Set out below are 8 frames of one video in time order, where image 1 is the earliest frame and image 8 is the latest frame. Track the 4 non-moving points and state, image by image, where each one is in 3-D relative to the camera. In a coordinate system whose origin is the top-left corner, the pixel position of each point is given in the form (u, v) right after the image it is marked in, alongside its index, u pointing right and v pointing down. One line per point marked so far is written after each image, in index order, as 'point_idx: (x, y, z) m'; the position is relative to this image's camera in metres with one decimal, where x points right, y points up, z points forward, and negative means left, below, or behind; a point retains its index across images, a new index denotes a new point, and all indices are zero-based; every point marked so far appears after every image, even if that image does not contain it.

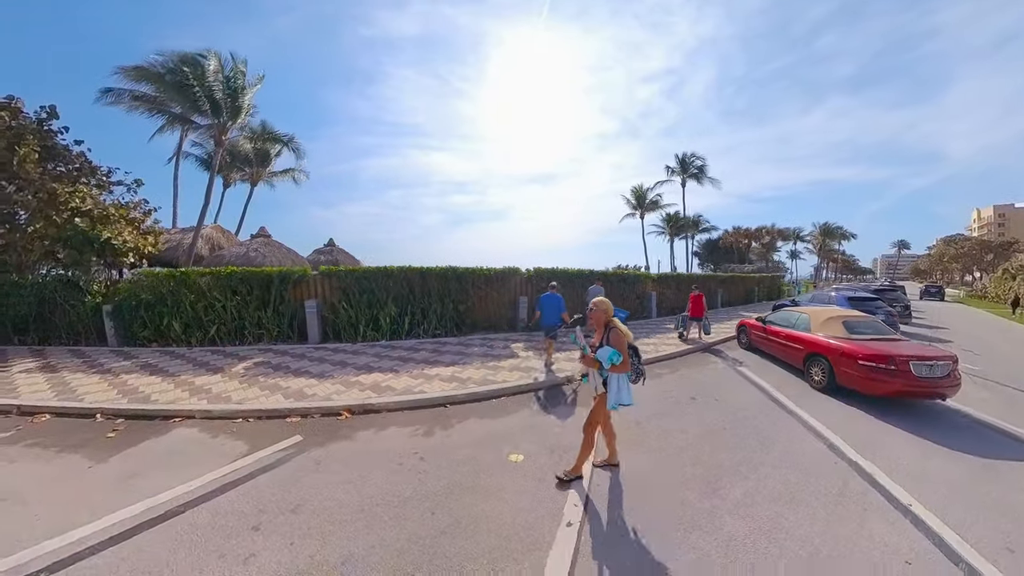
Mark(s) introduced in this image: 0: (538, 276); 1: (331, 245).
0: (+0.9, +0.3, +8.5) m
1: (-10.5, +2.5, +15.6) m
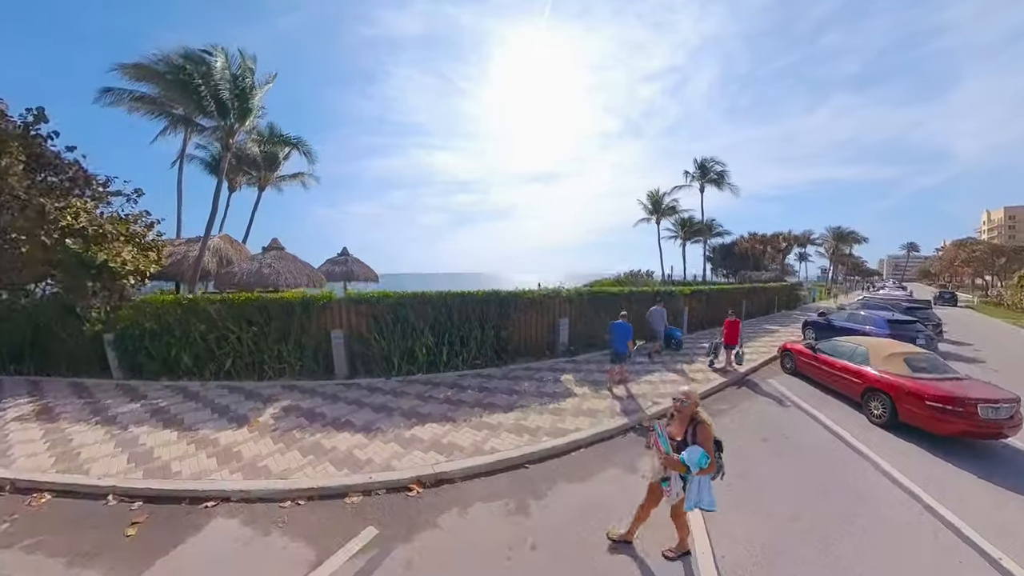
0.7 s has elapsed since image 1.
0: (+2.1, -0.3, +7.9) m
1: (-9.5, +1.8, +14.9) m
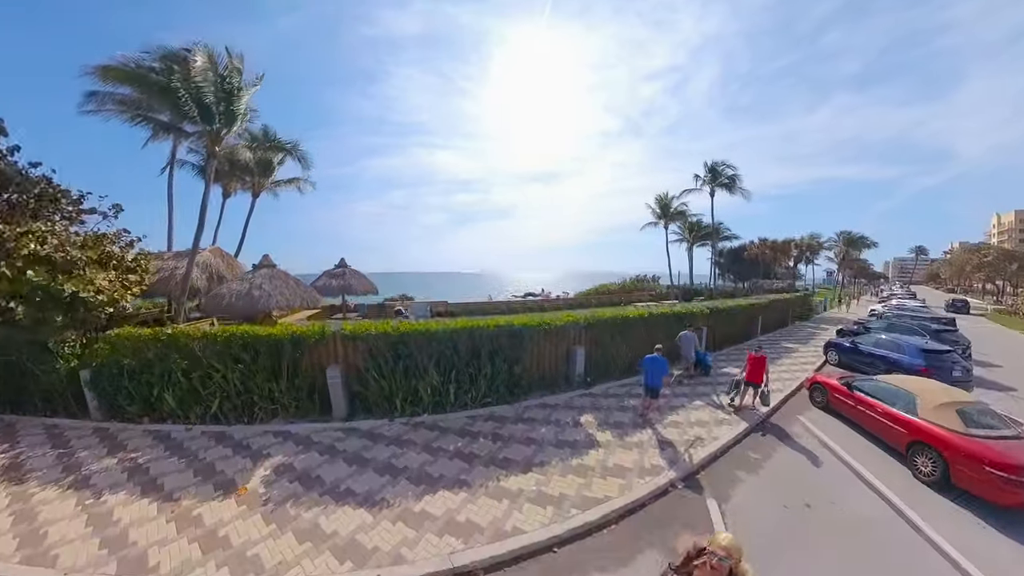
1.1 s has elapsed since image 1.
0: (+2.4, -1.0, +7.4) m
1: (-9.1, +1.1, +14.4) m
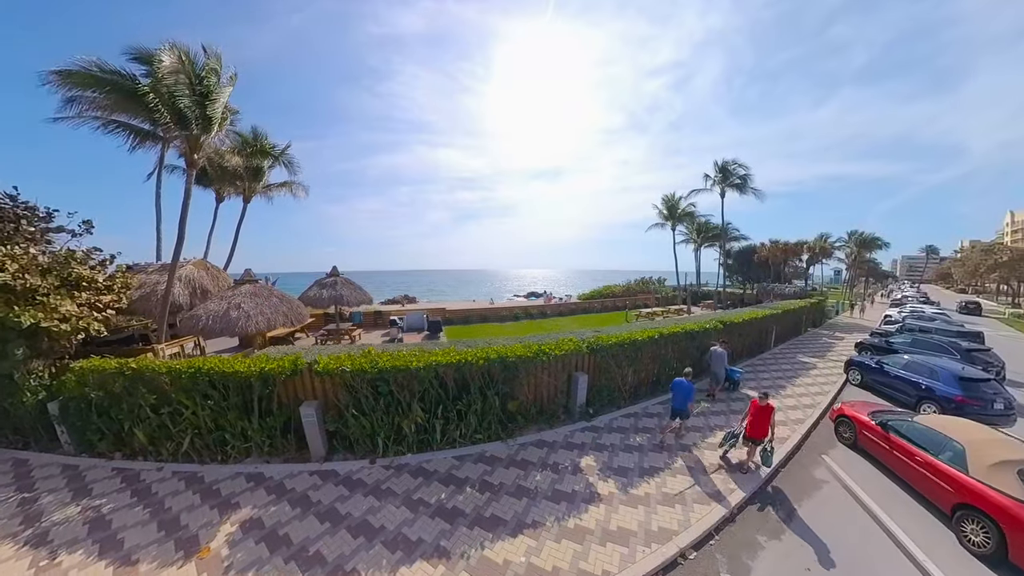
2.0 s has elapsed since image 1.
0: (+2.2, -1.5, +6.8) m
1: (-9.2, +0.7, +13.9) m
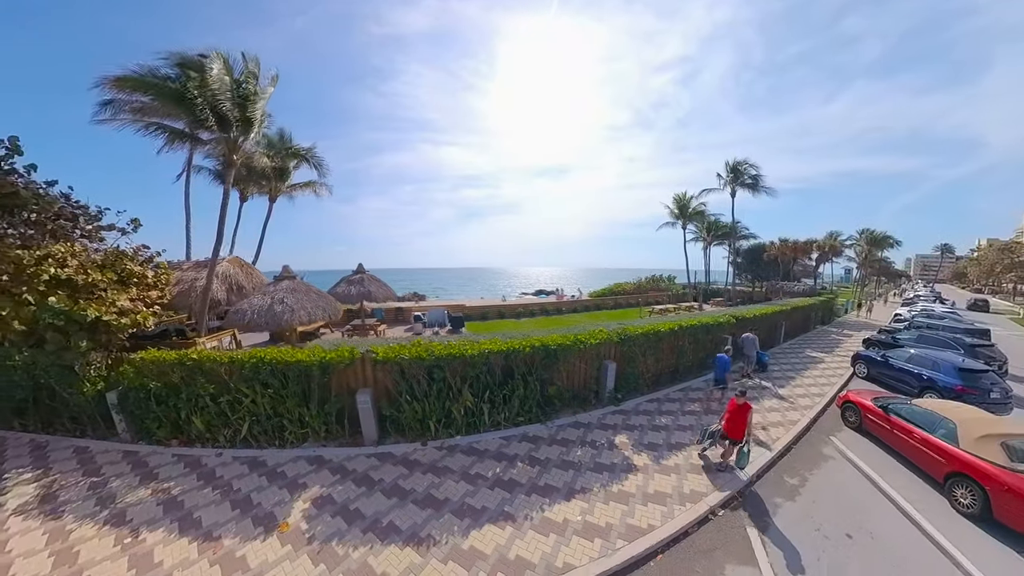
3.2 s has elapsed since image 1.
0: (+3.2, -1.4, +7.4) m
1: (-8.2, +0.9, +14.6) m
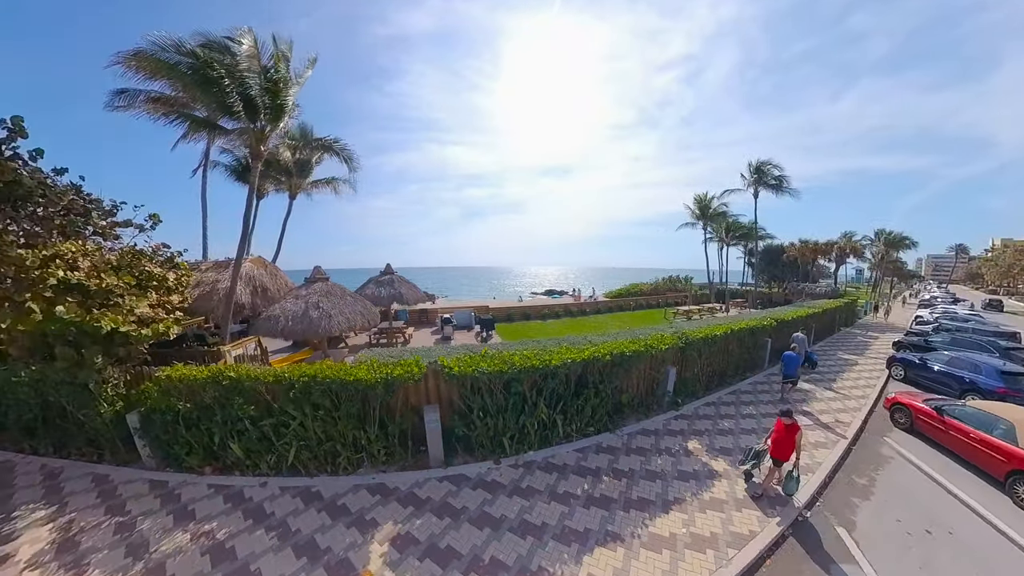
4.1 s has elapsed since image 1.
0: (+4.7, -1.6, +7.5) m
1: (-6.6, +0.8, +14.7) m
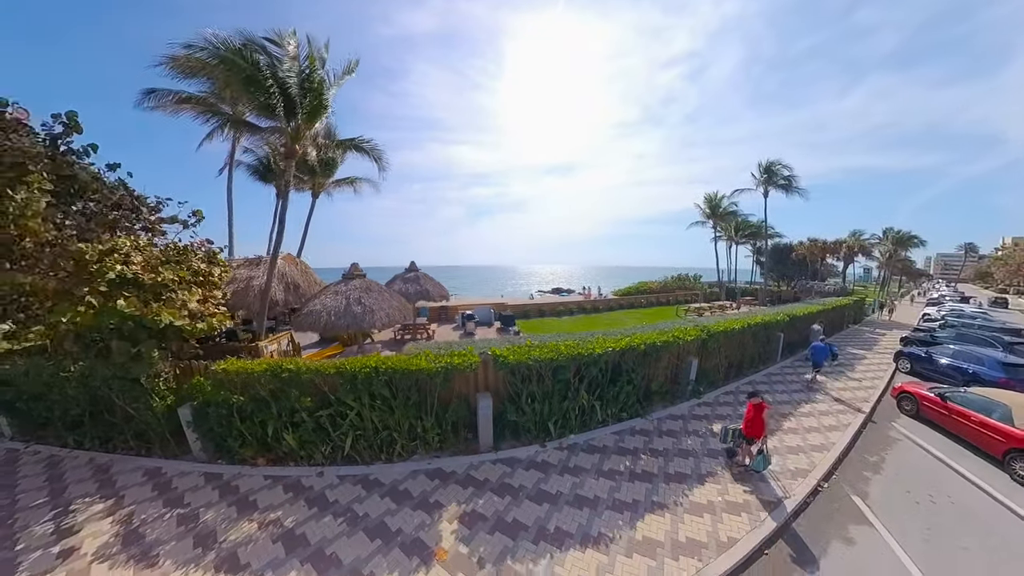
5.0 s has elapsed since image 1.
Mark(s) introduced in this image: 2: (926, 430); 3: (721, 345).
0: (+5.8, -1.5, +8.1) m
1: (-5.5, +0.9, +15.4) m
2: (+12.1, -4.2, +7.9) m
3: (+6.5, -1.8, +8.4) m
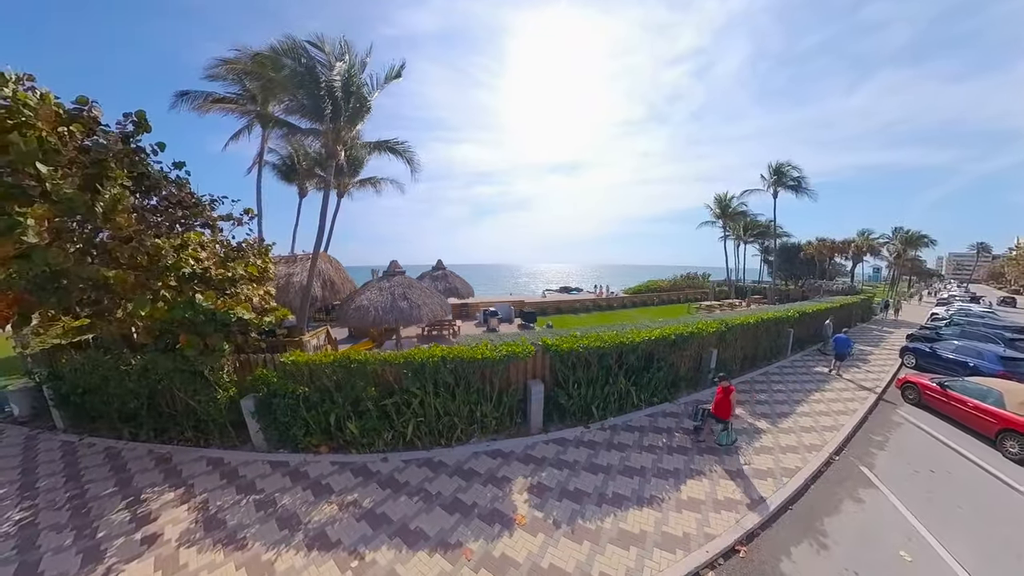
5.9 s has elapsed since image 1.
0: (+7.0, -1.4, +8.9) m
1: (-4.3, +1.0, +16.3) m
2: (+13.3, -4.1, +8.6) m
3: (+7.7, -1.7, +9.2) m
